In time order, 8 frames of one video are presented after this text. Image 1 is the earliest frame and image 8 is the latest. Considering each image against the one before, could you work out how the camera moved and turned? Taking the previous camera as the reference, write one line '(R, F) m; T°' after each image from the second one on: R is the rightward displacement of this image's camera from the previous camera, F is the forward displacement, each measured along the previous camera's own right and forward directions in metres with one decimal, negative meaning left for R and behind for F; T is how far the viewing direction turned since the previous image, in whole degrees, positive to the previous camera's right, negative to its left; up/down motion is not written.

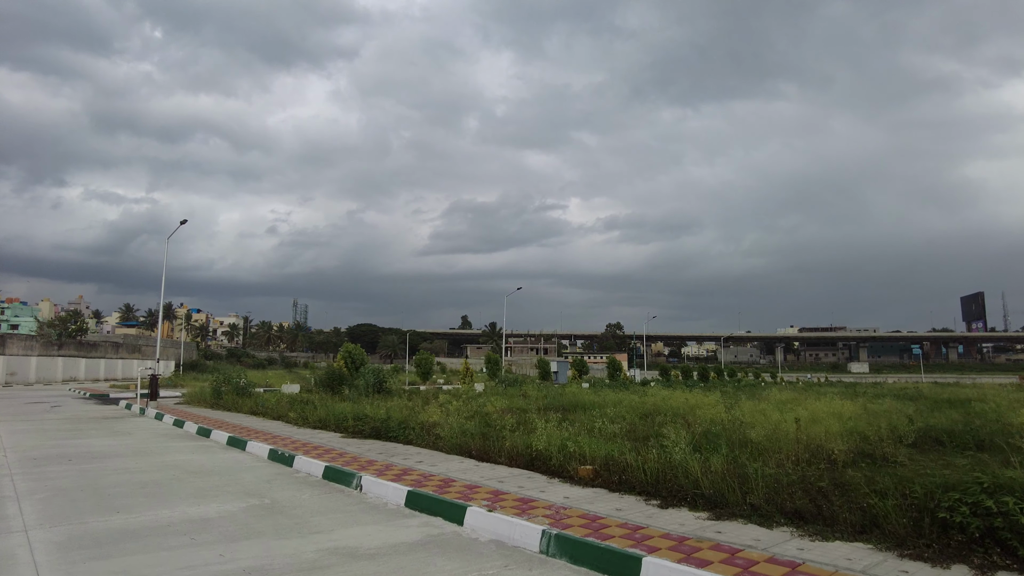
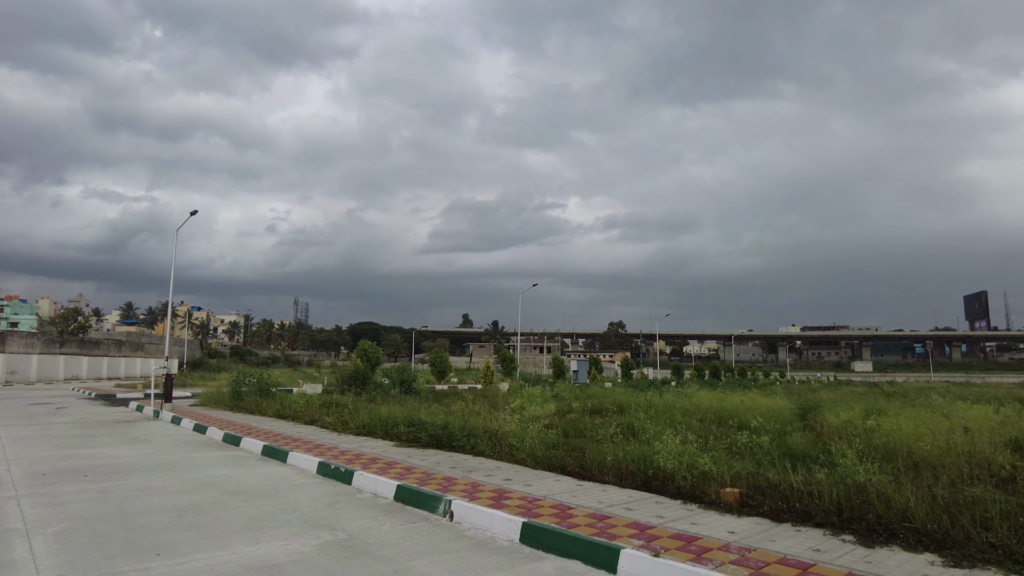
(-0.7, +0.8) m; 0°
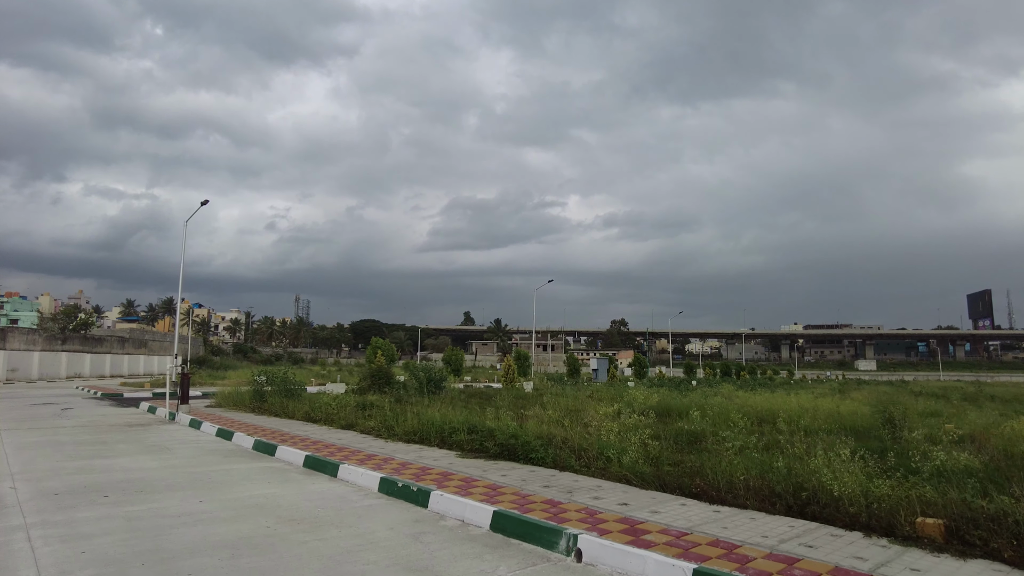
(-0.6, +0.7) m; 0°
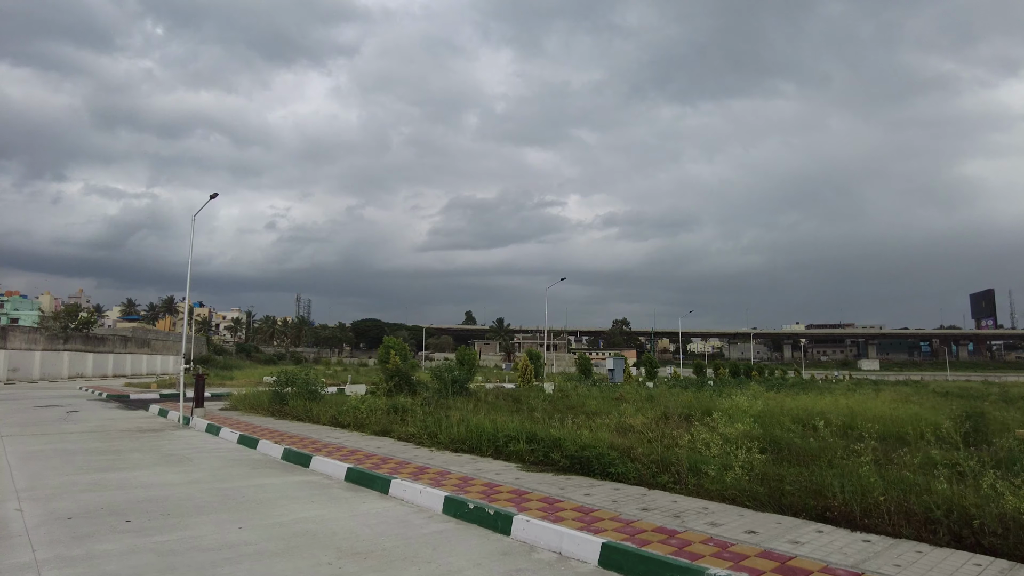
(-0.5, +0.5) m; 0°
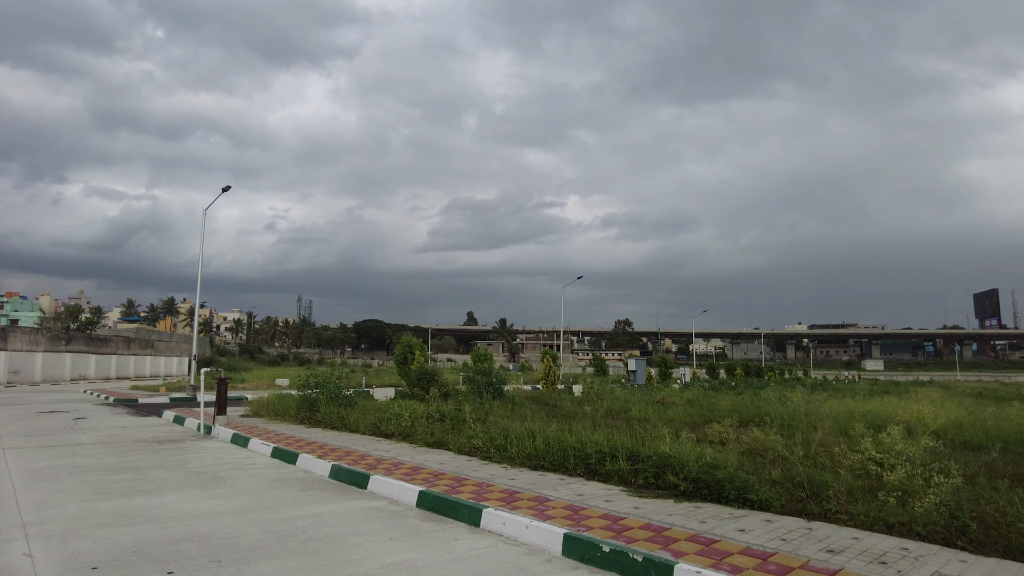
(-0.6, +0.7) m; 0°
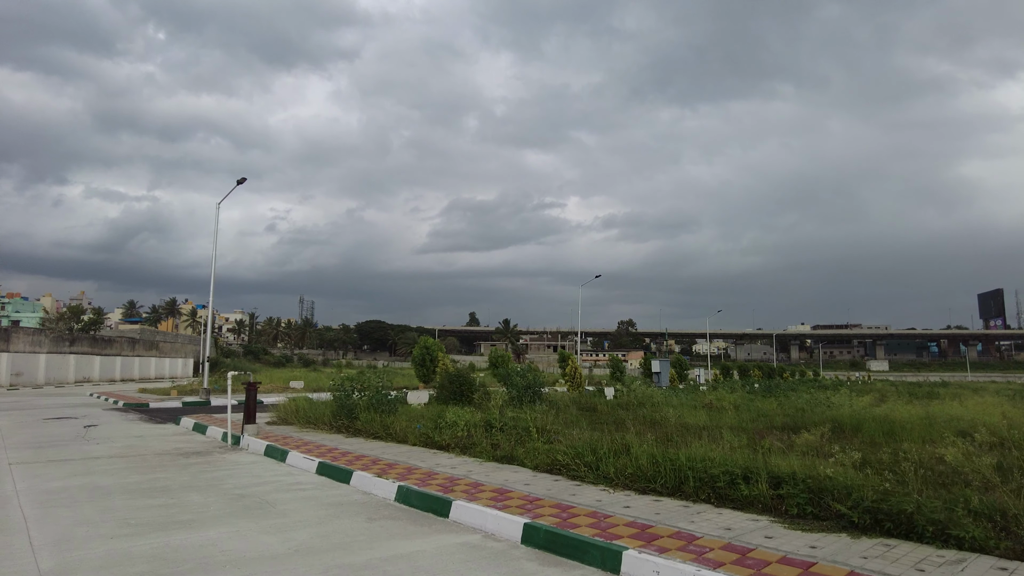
(-0.6, +0.6) m; 0°
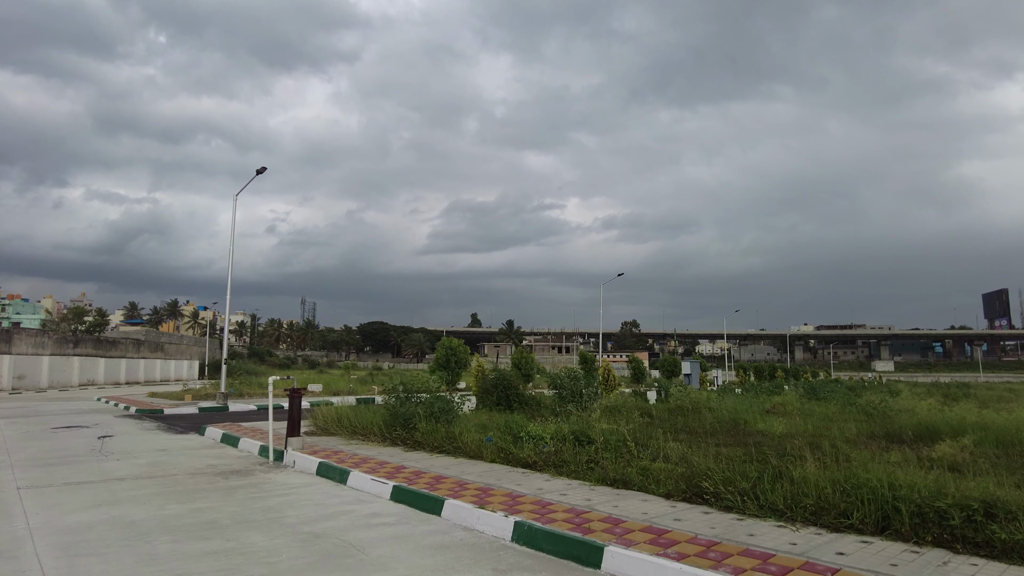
(-0.7, +0.8) m; 0°
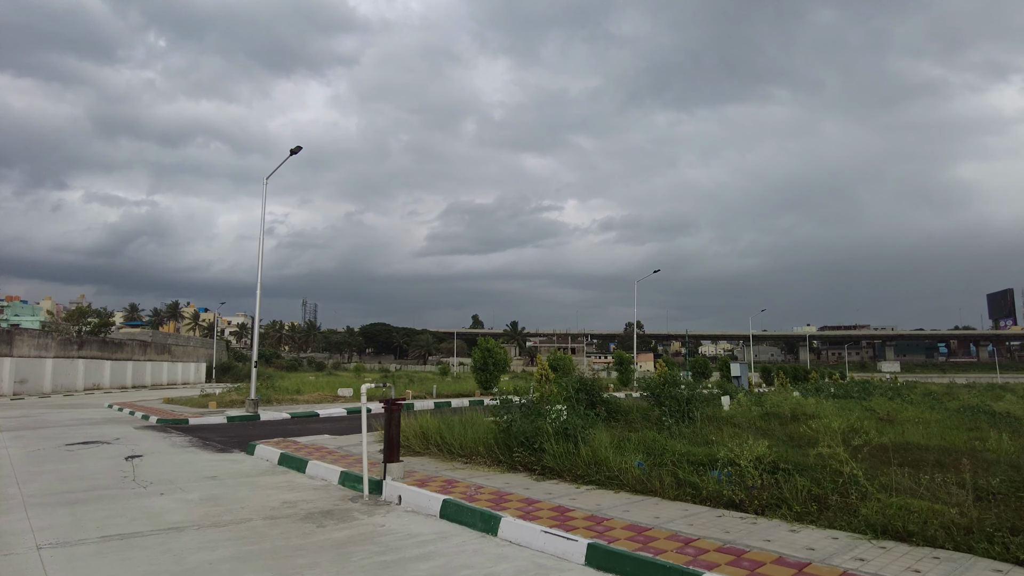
(-1.0, +1.1) m; 0°
